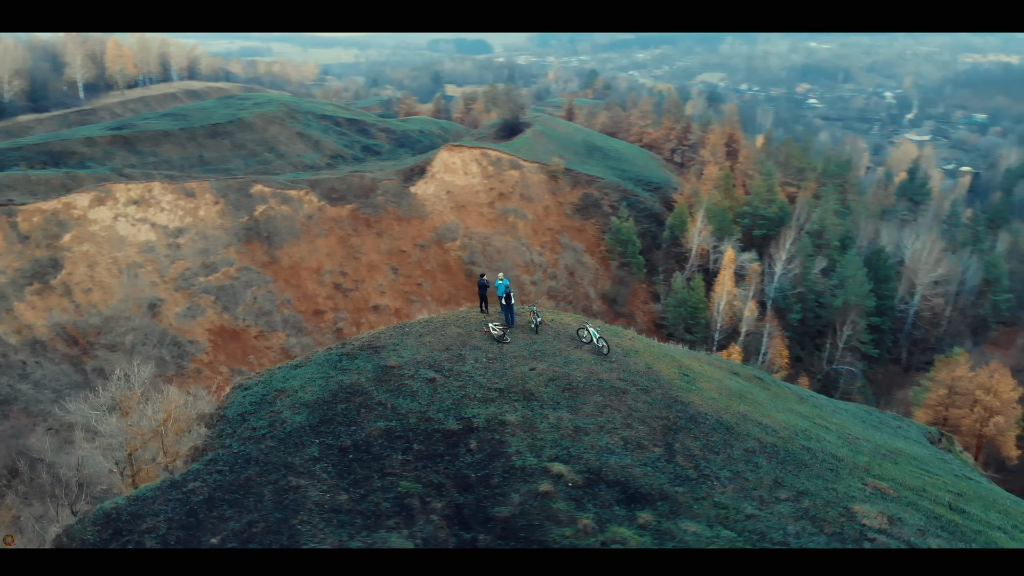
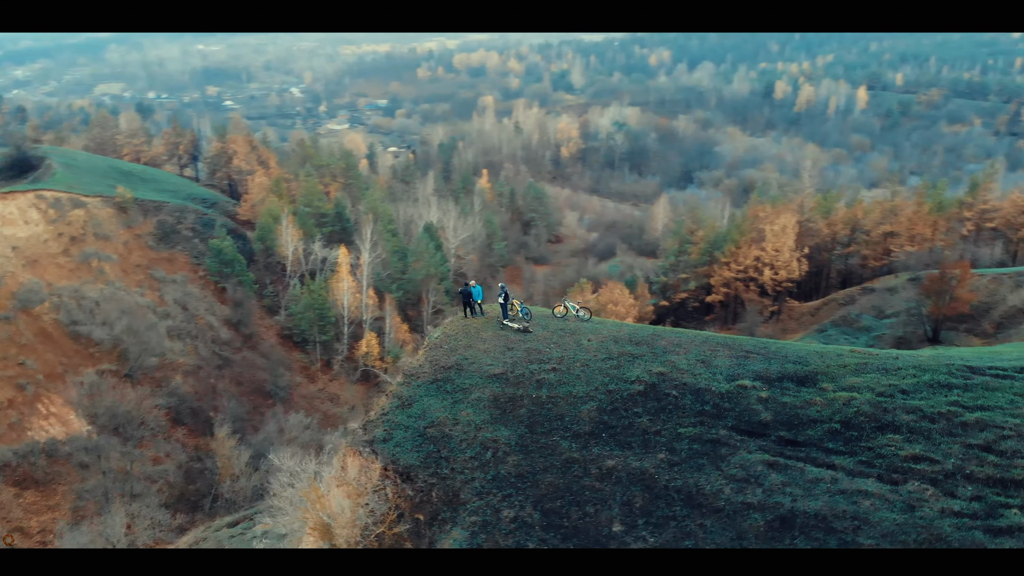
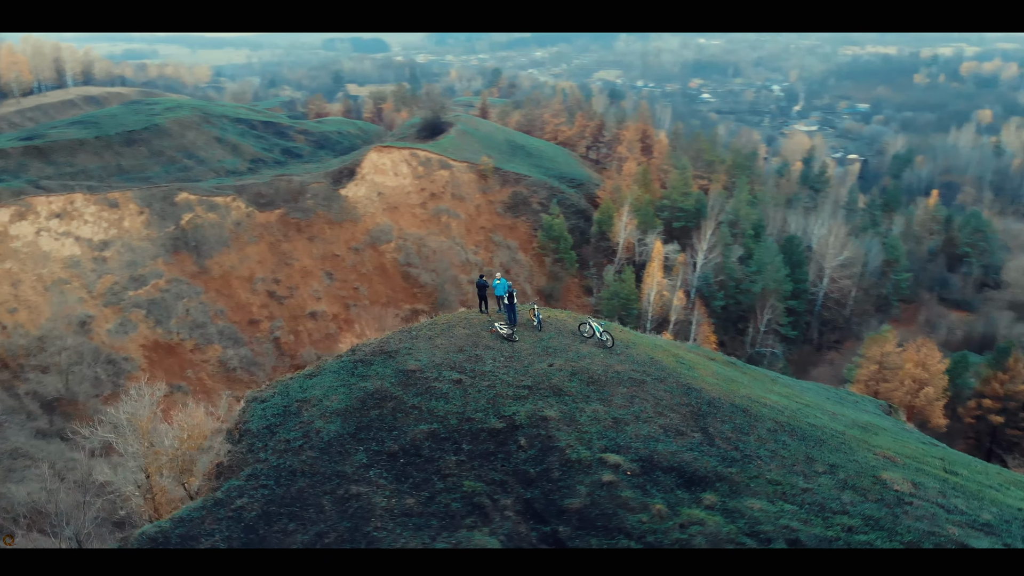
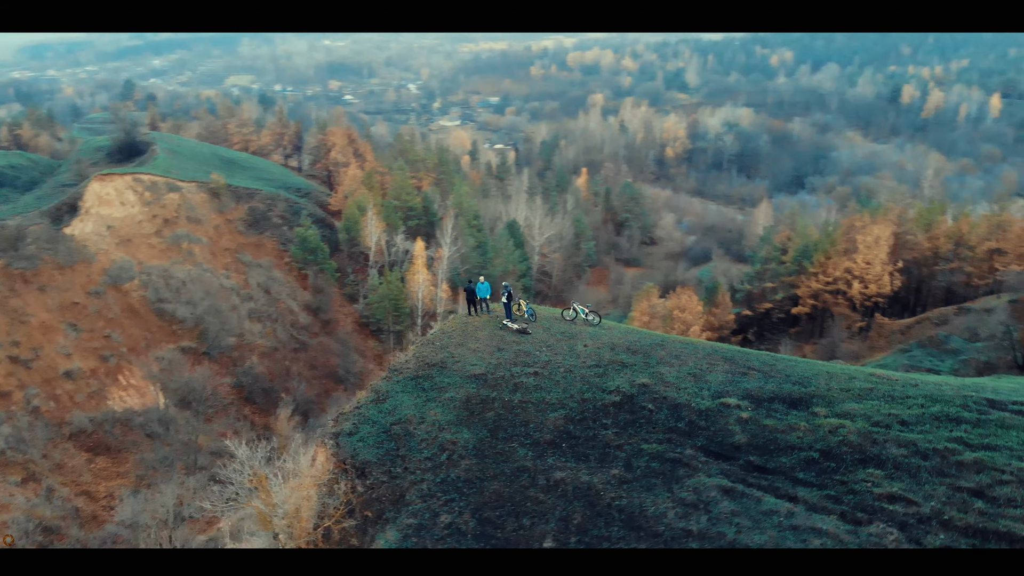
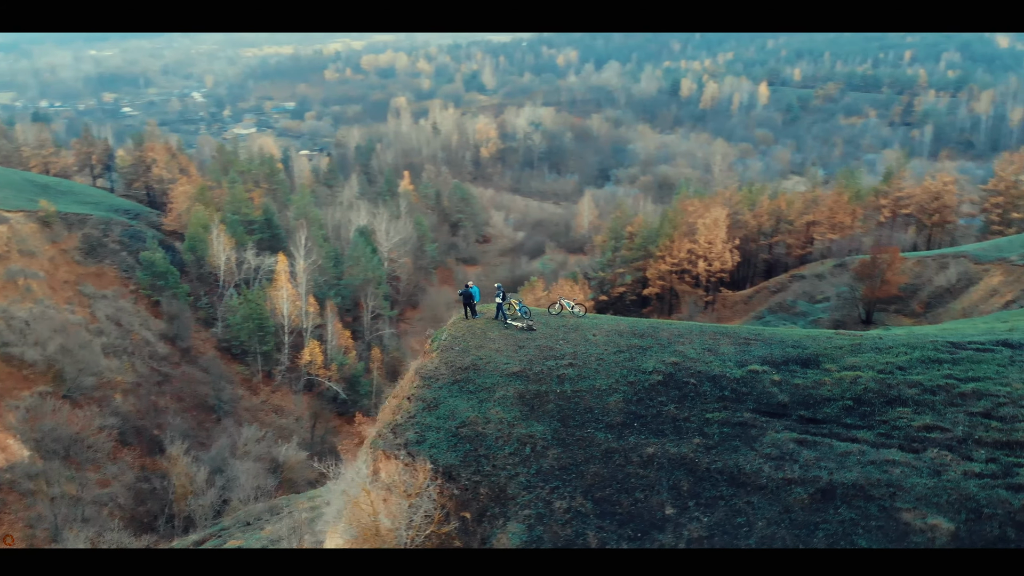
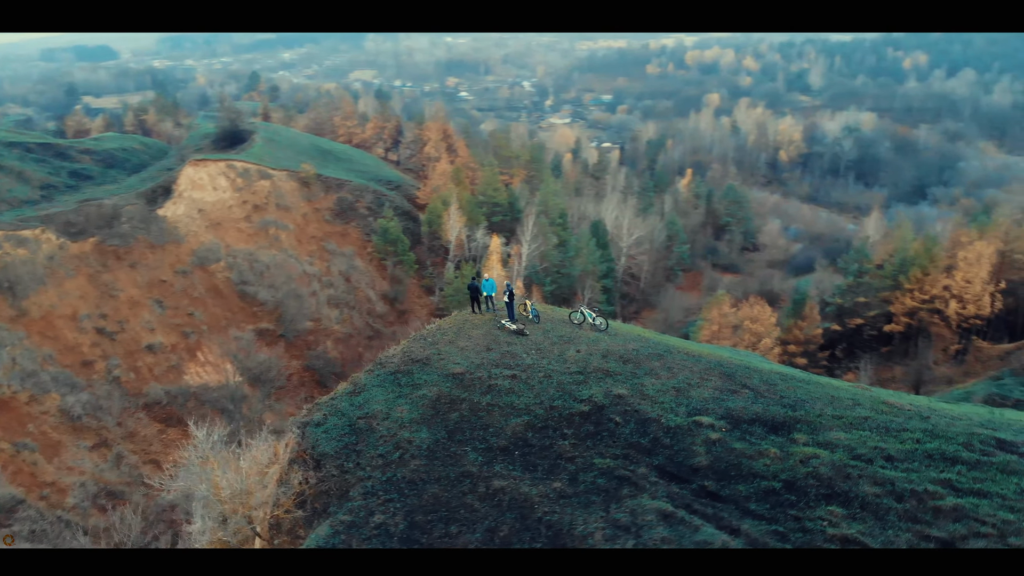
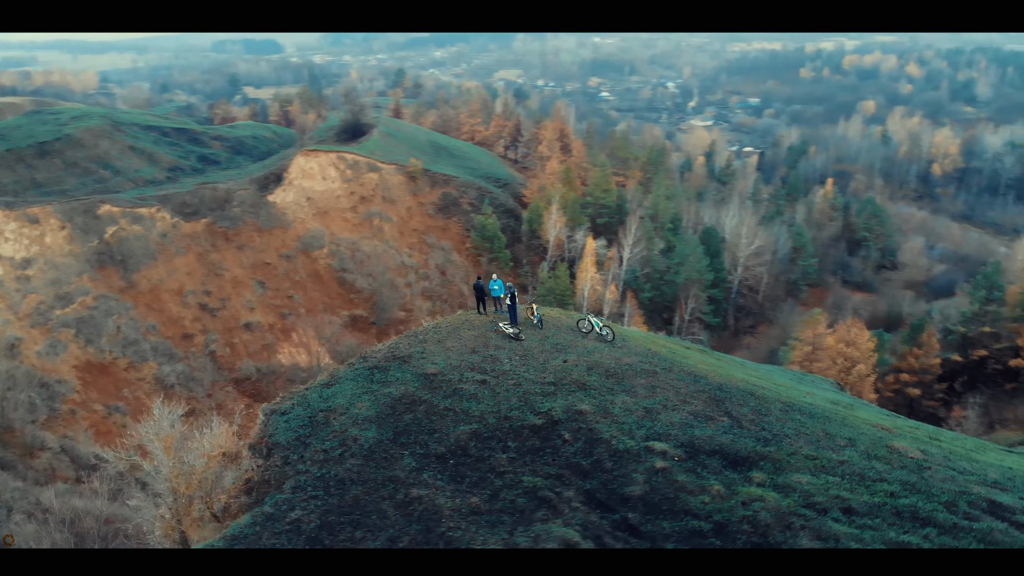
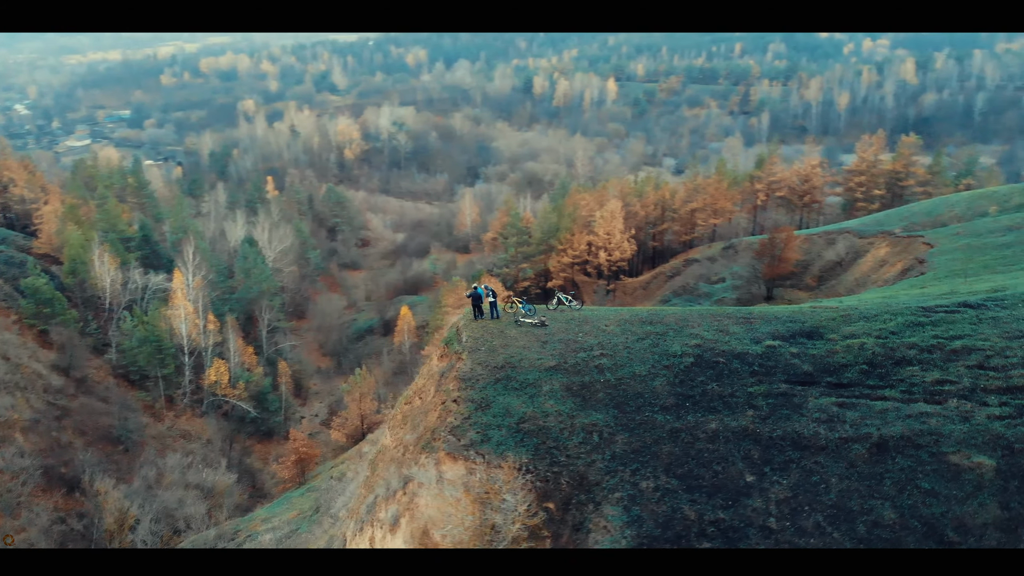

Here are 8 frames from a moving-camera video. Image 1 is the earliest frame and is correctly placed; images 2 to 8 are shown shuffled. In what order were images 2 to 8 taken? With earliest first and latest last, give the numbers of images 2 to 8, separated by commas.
3, 7, 6, 4, 2, 5, 8
